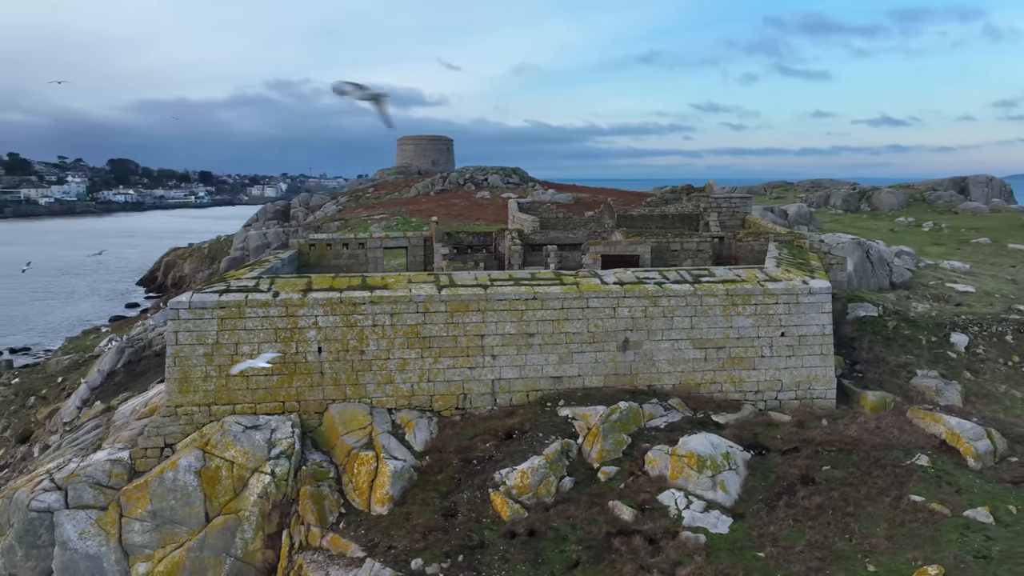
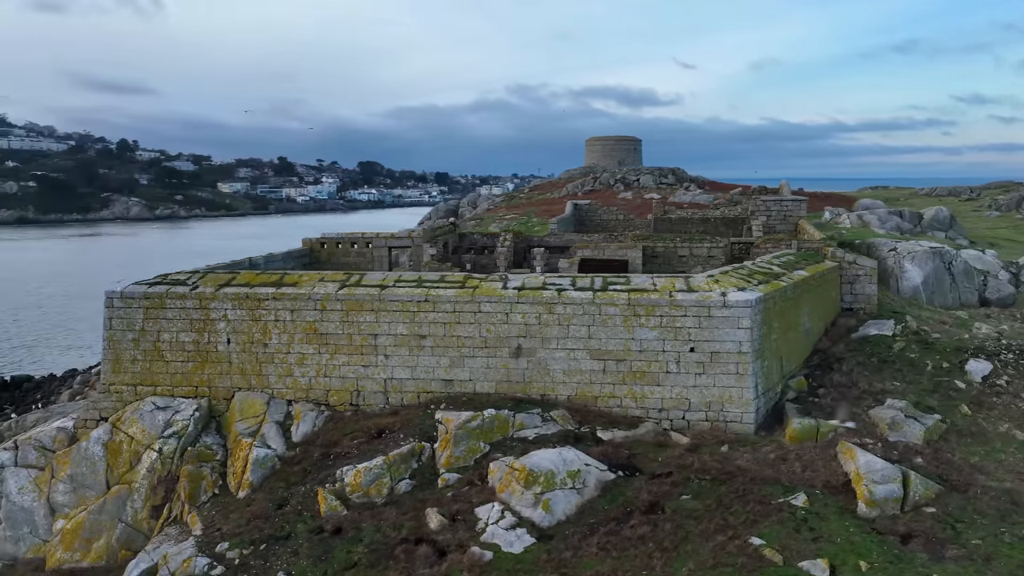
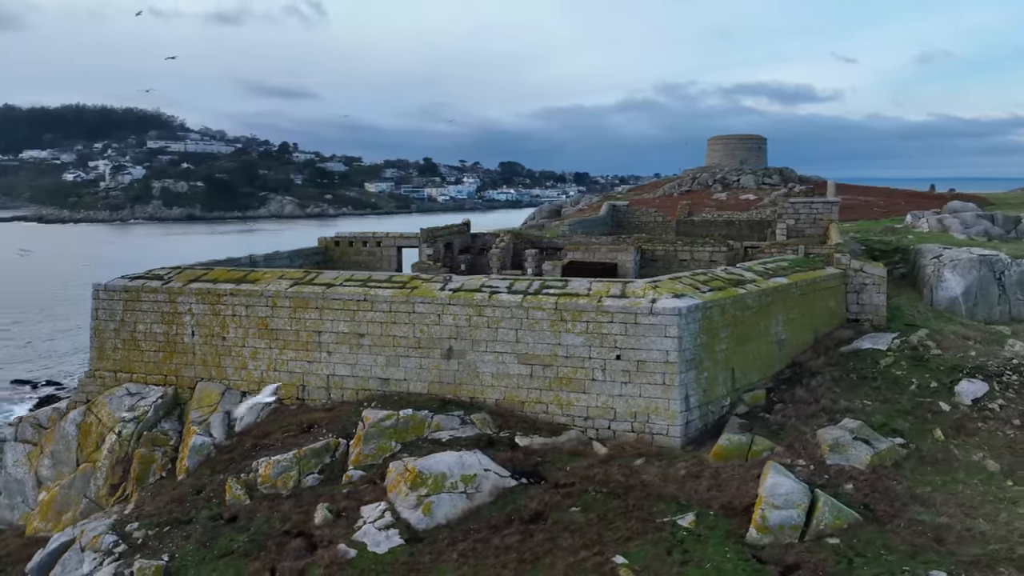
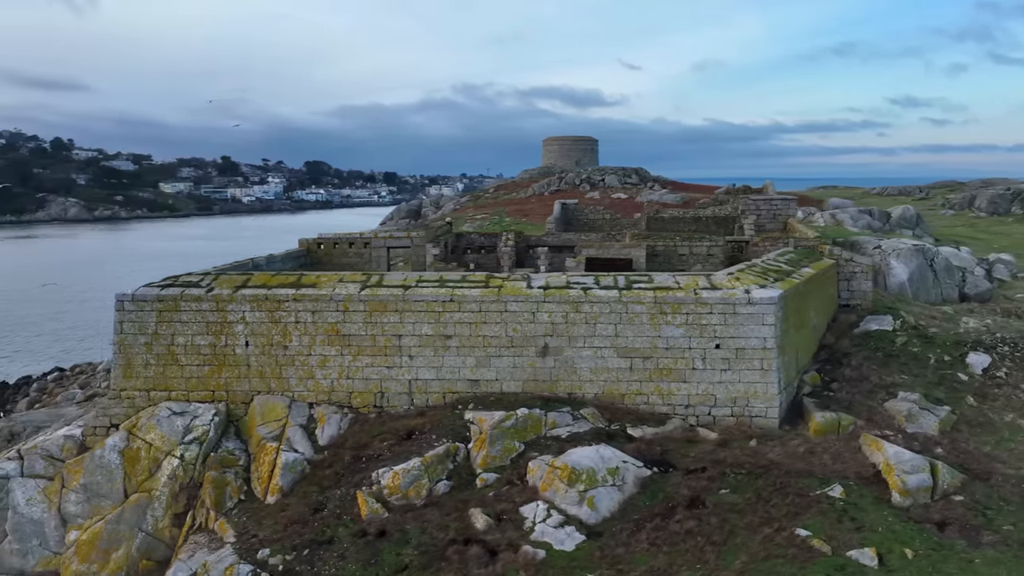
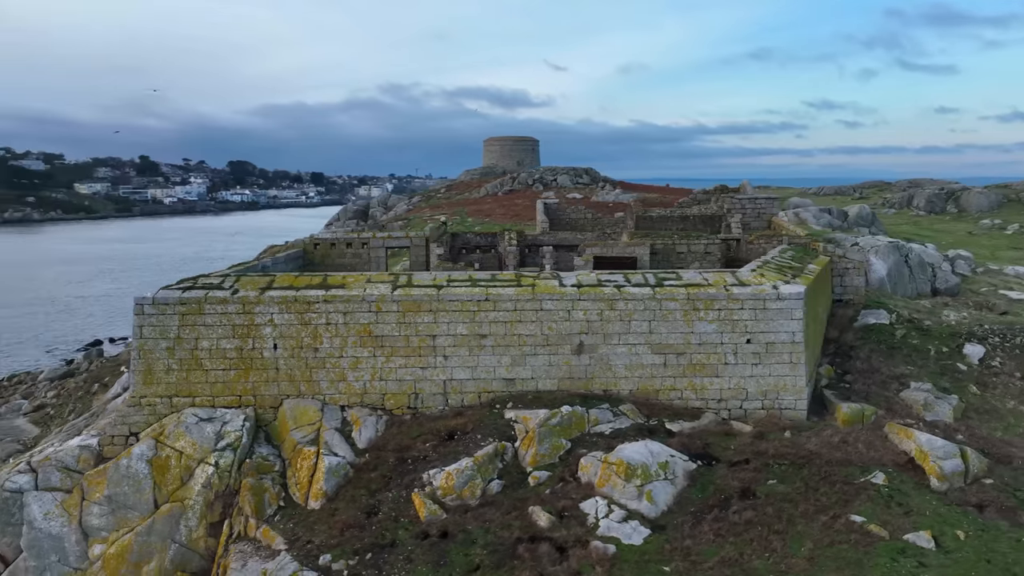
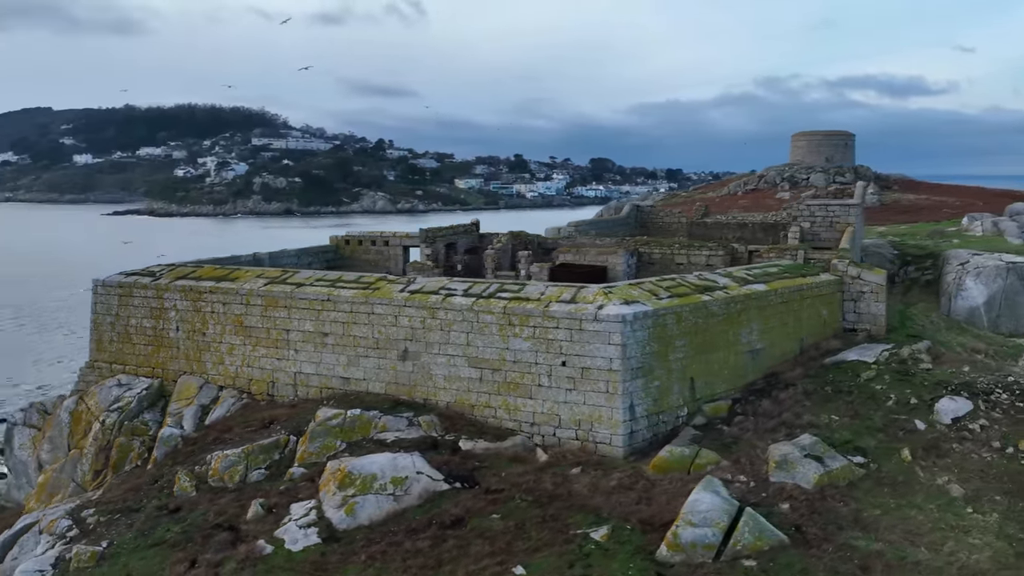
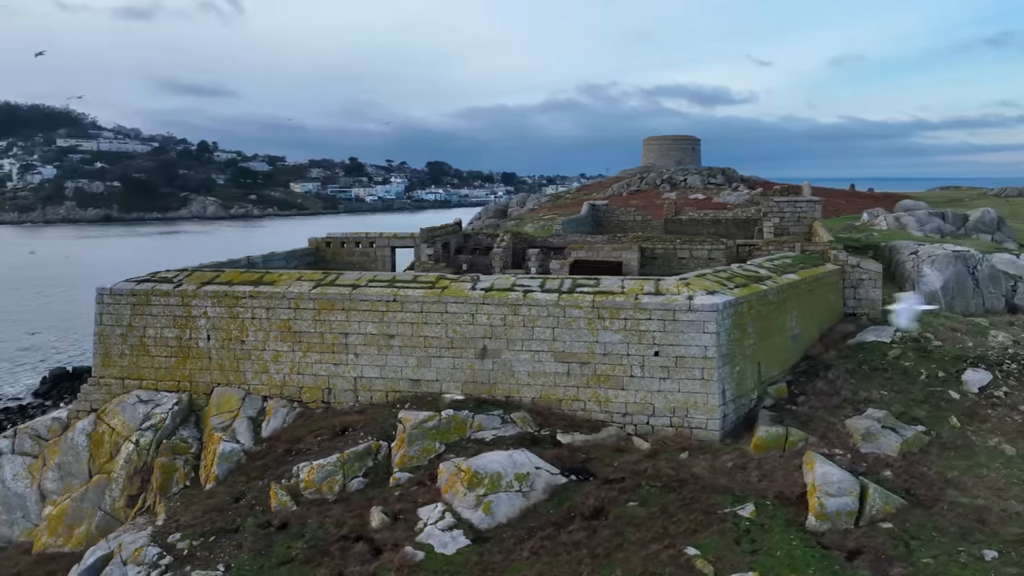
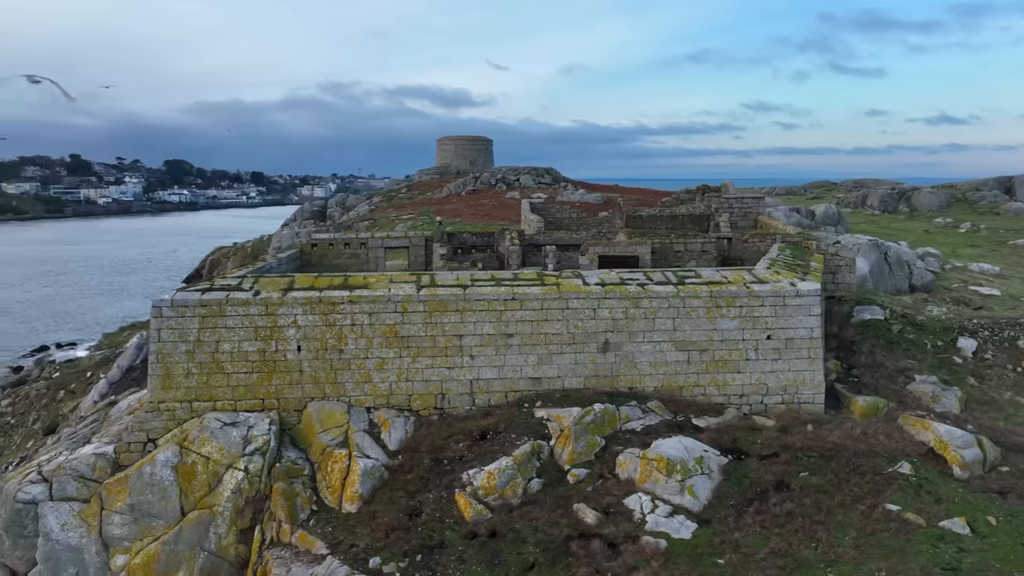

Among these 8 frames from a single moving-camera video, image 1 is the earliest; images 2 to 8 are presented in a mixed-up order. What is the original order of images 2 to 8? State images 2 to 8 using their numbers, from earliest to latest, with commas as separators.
8, 5, 4, 2, 7, 3, 6
